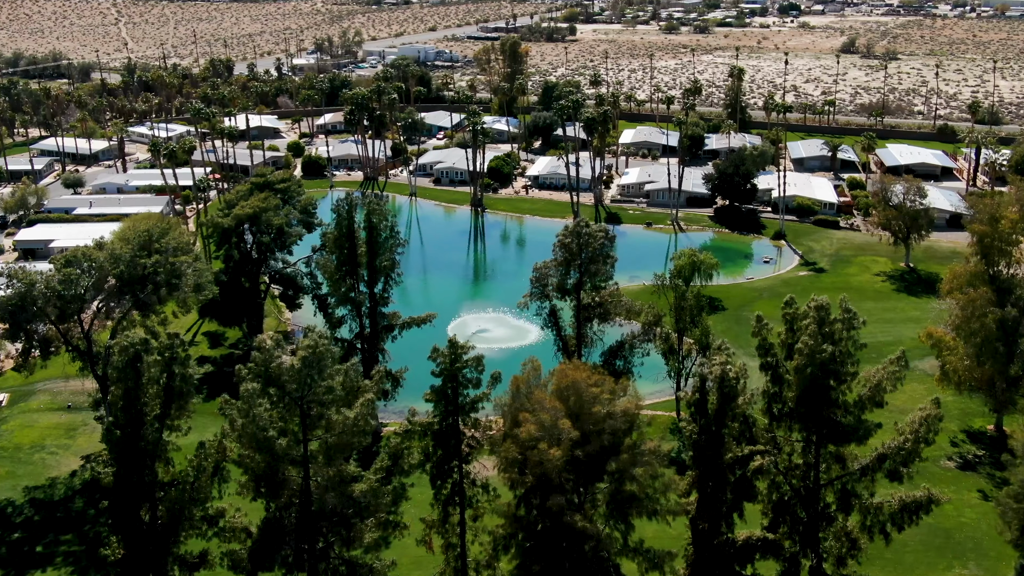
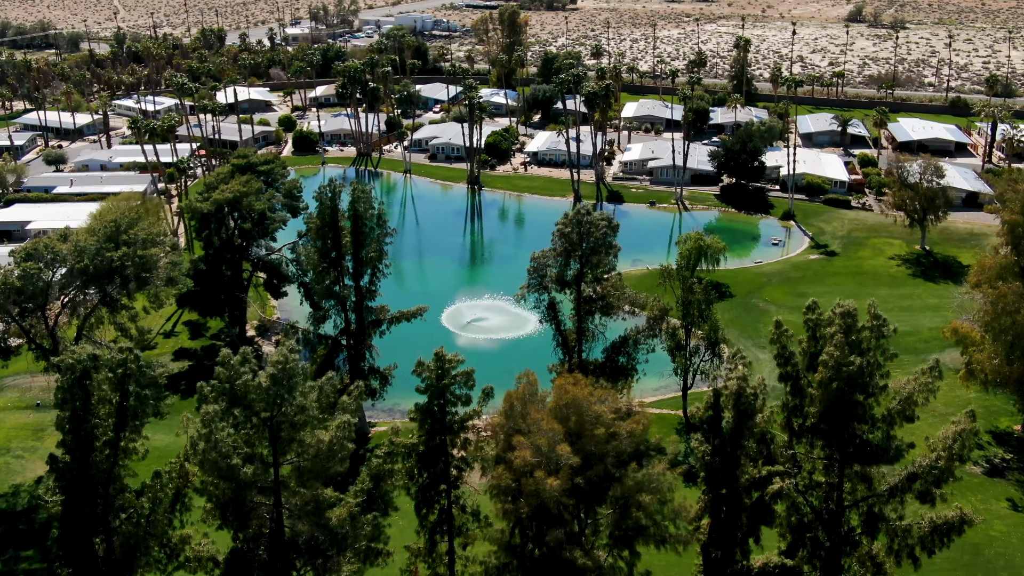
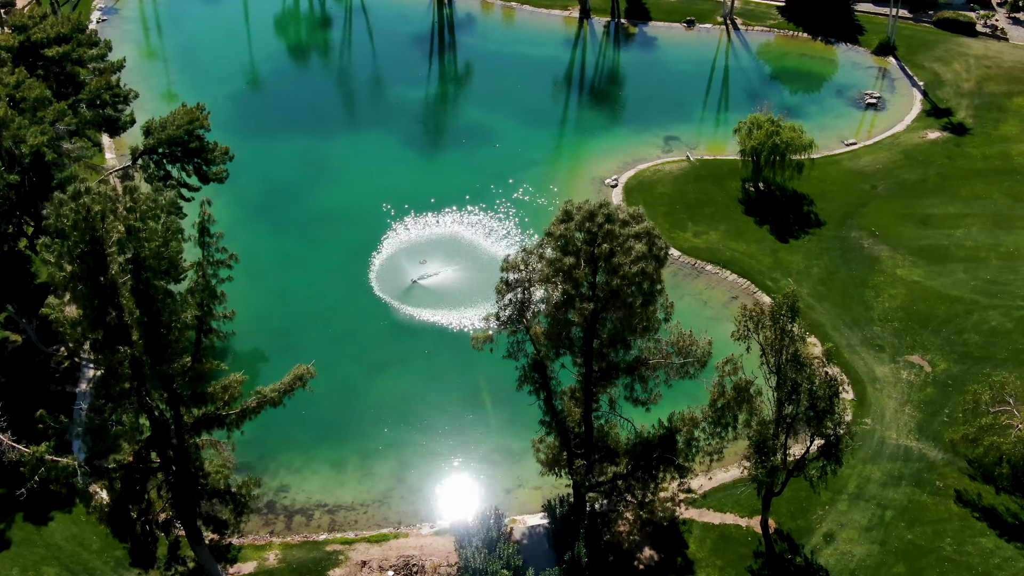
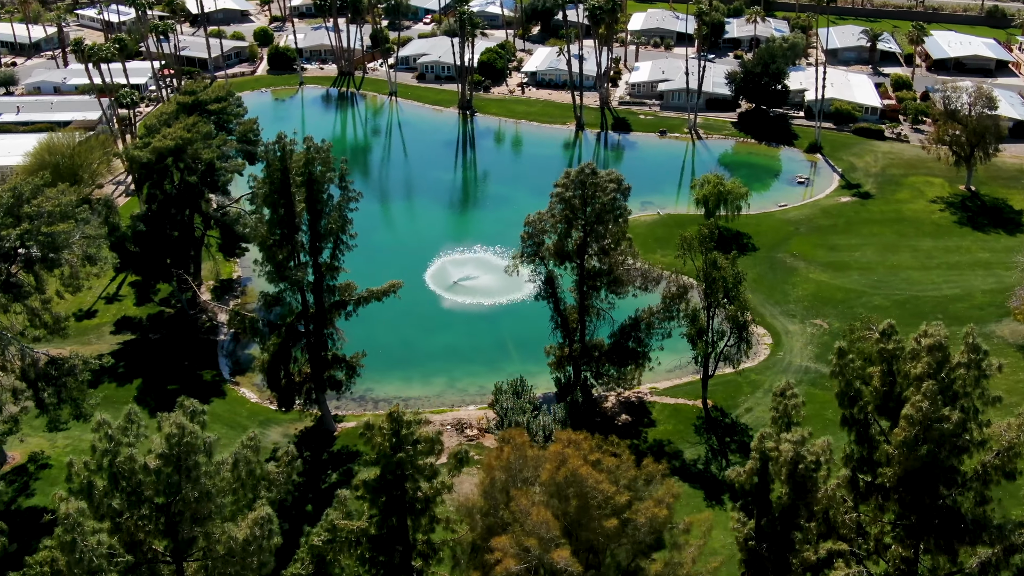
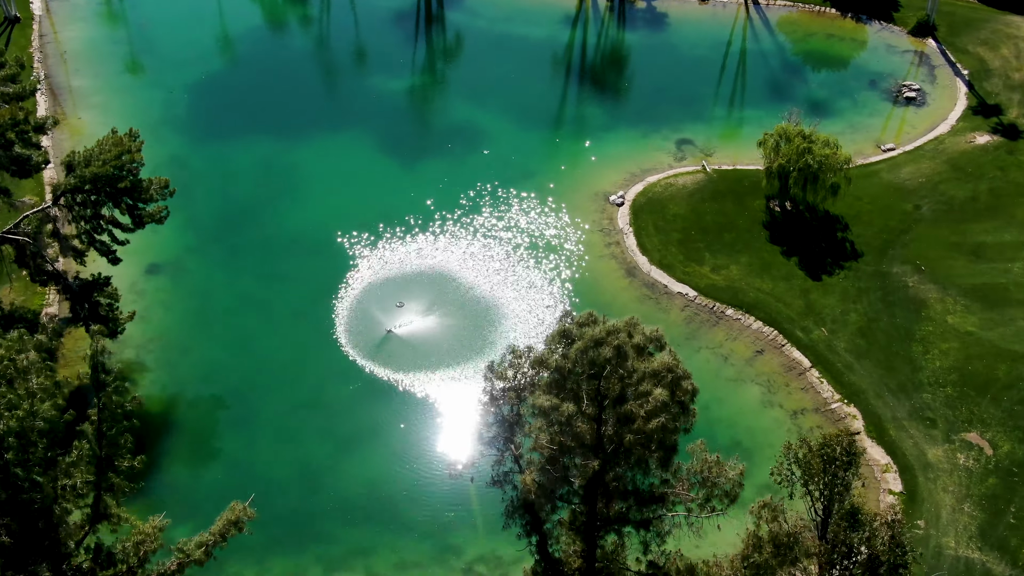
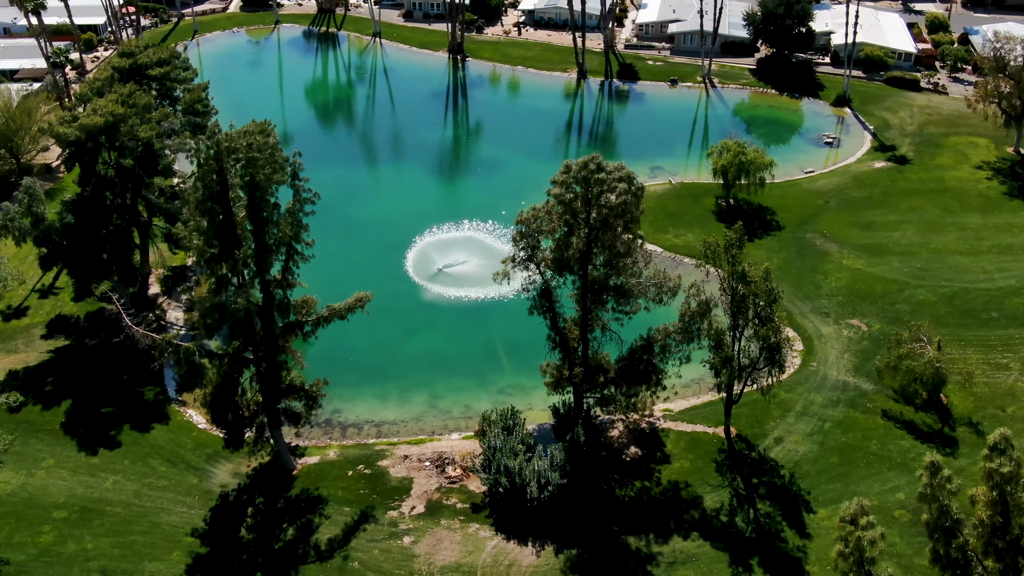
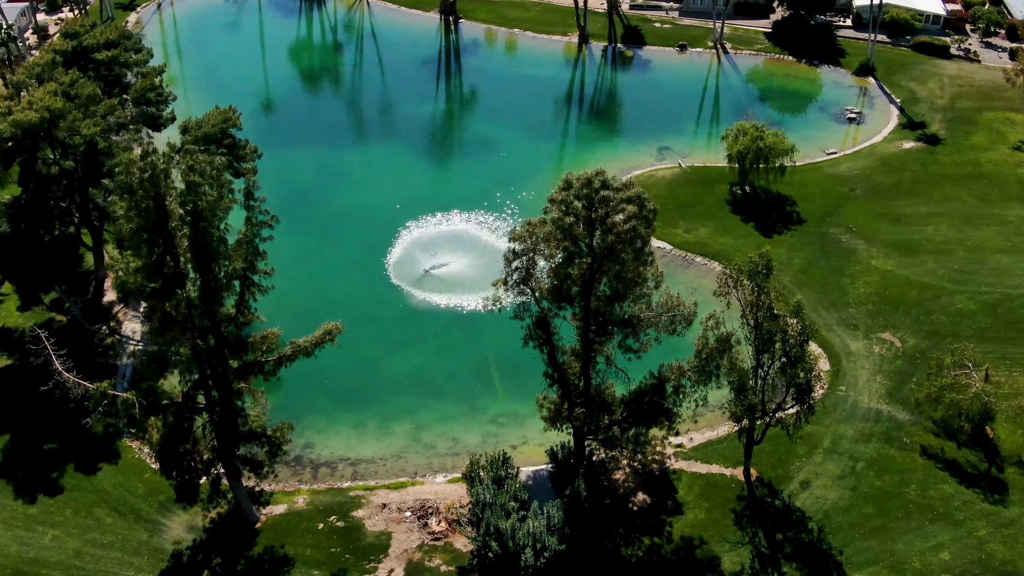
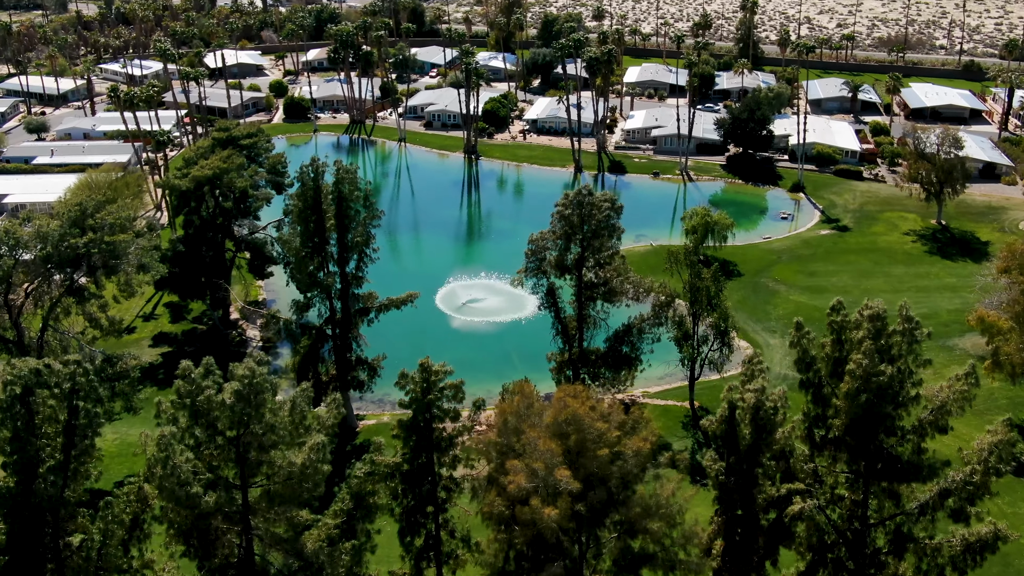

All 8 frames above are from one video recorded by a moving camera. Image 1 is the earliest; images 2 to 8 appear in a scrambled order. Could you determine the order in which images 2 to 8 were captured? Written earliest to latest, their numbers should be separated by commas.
2, 8, 4, 6, 7, 3, 5
